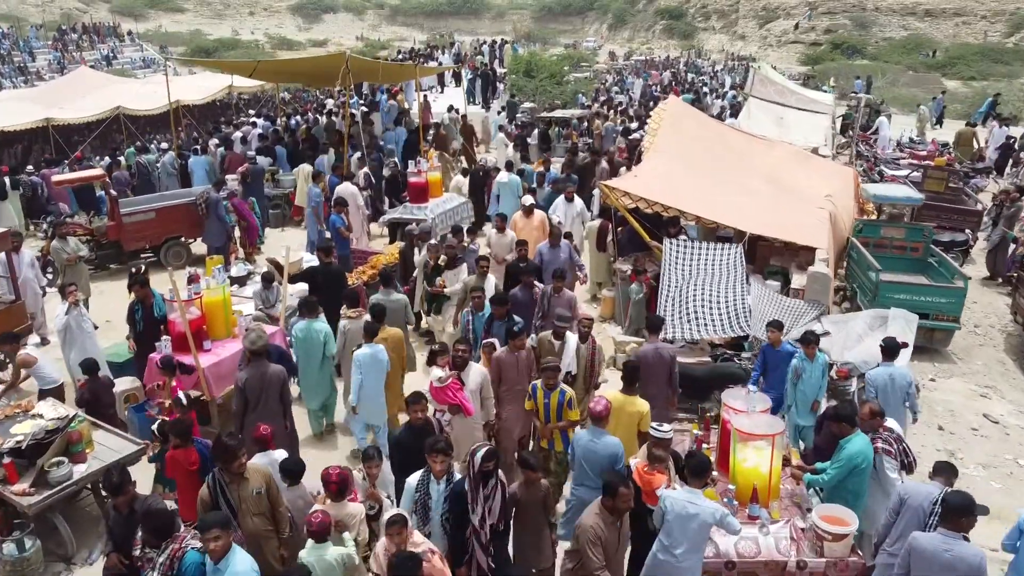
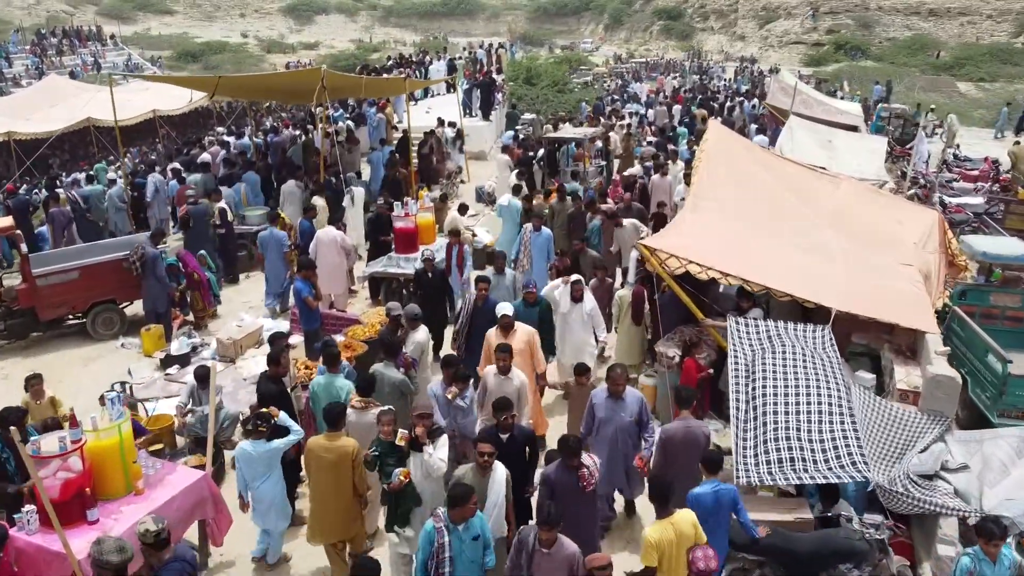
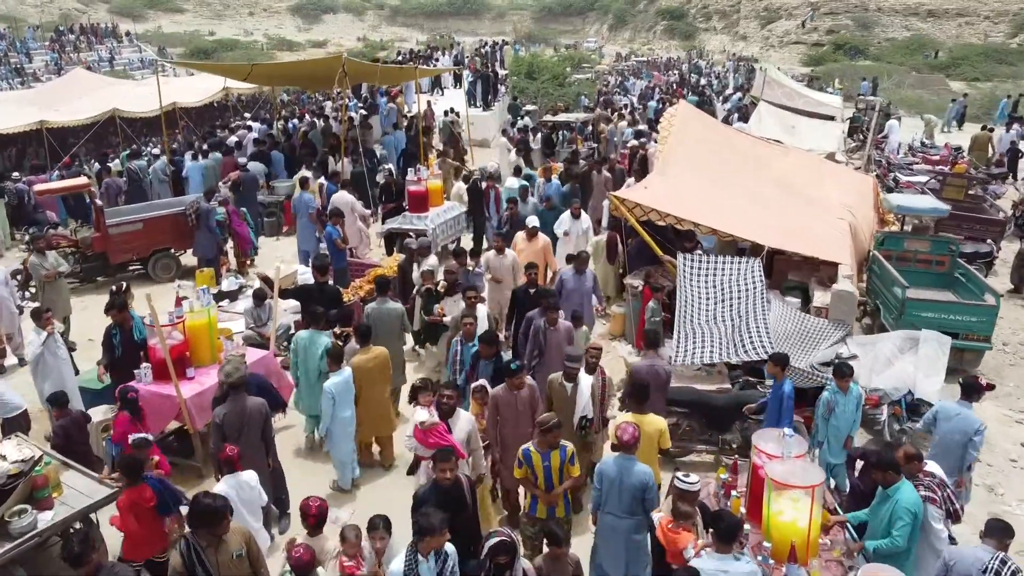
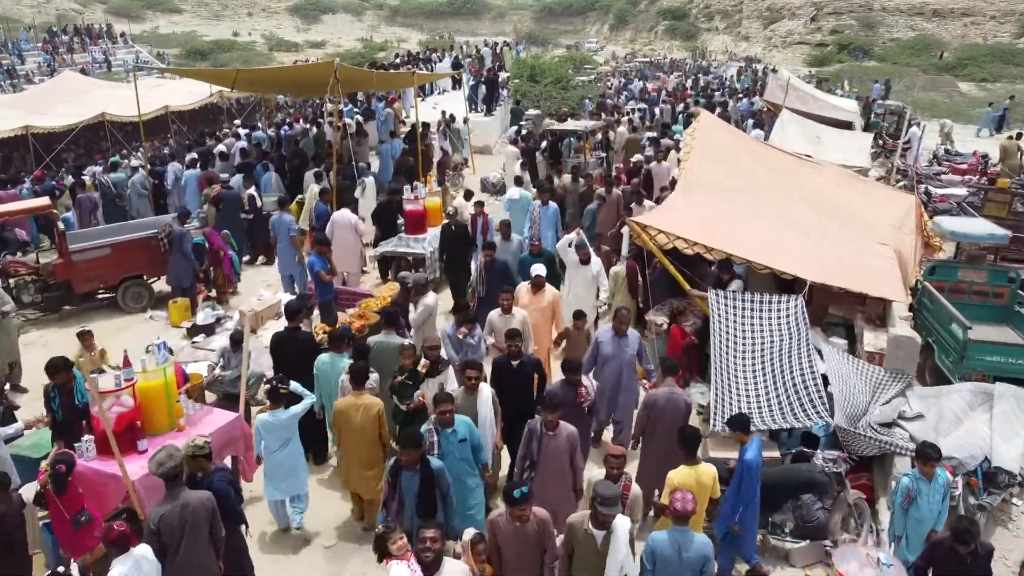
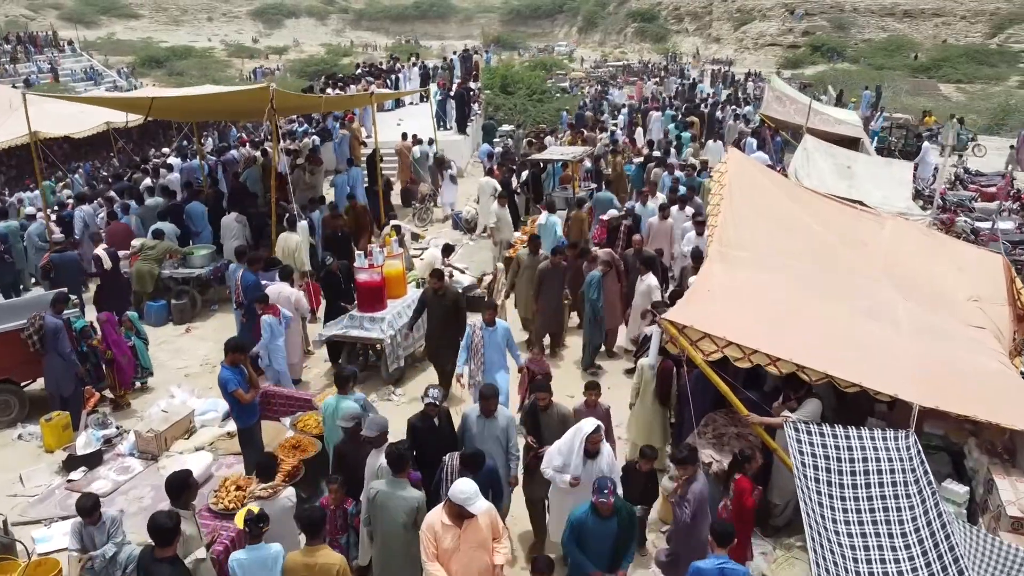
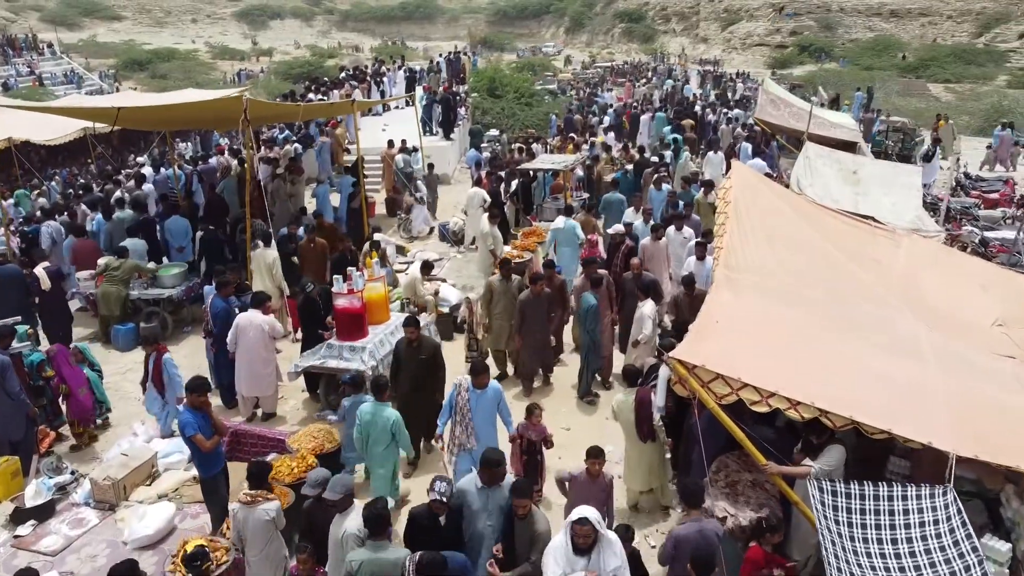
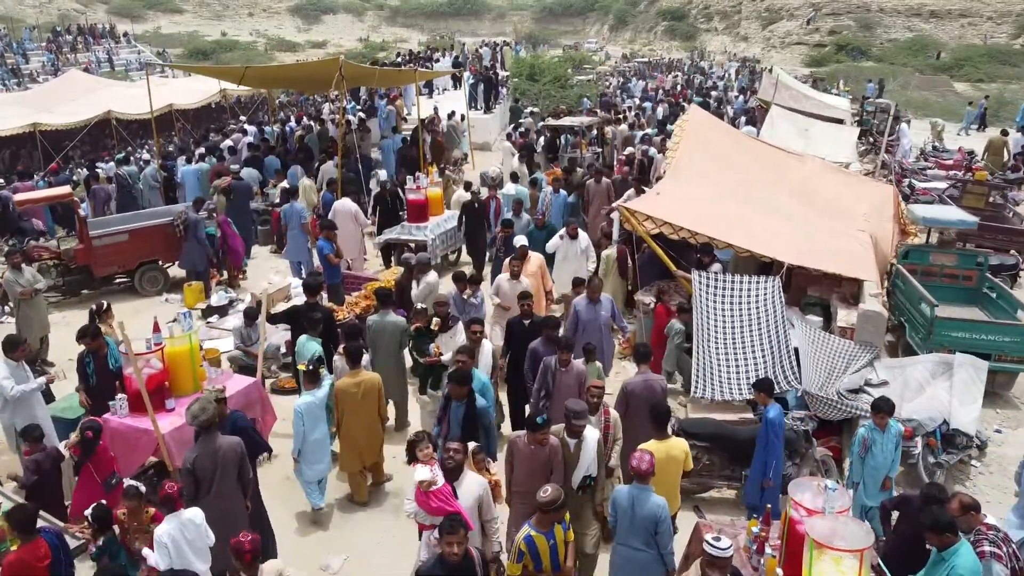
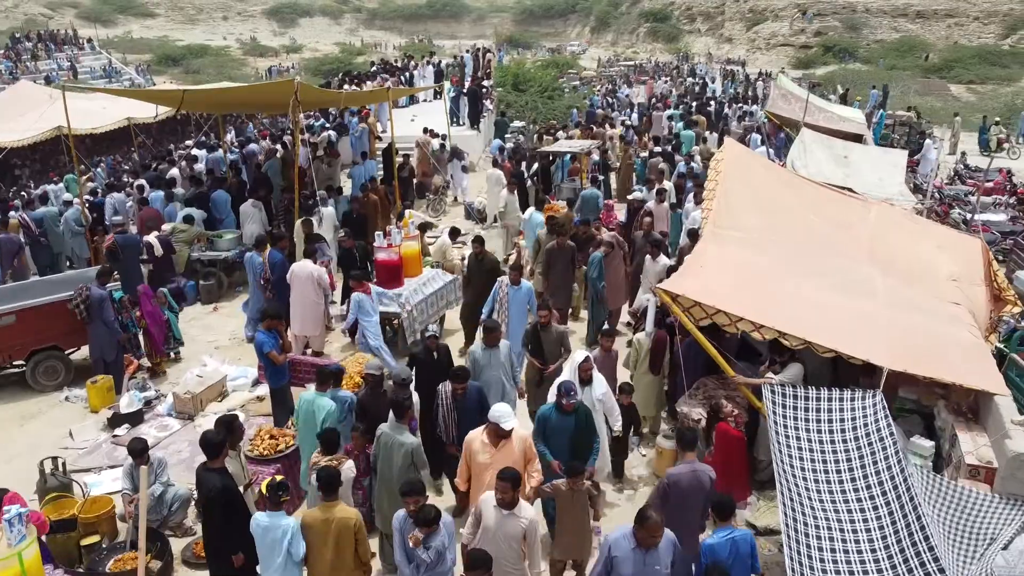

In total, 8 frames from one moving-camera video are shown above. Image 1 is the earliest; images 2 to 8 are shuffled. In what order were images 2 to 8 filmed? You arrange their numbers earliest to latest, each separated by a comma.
3, 7, 4, 2, 8, 5, 6
